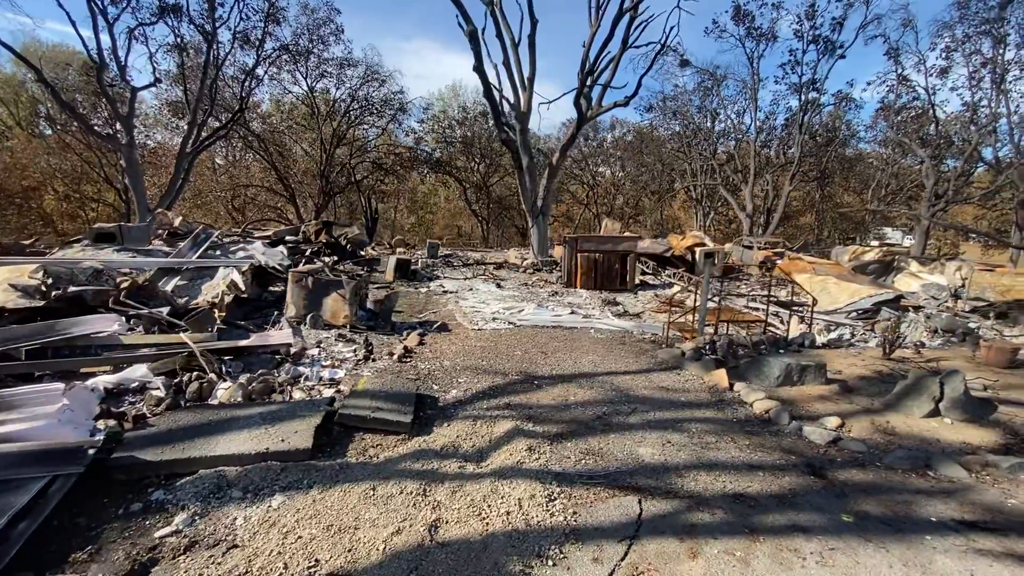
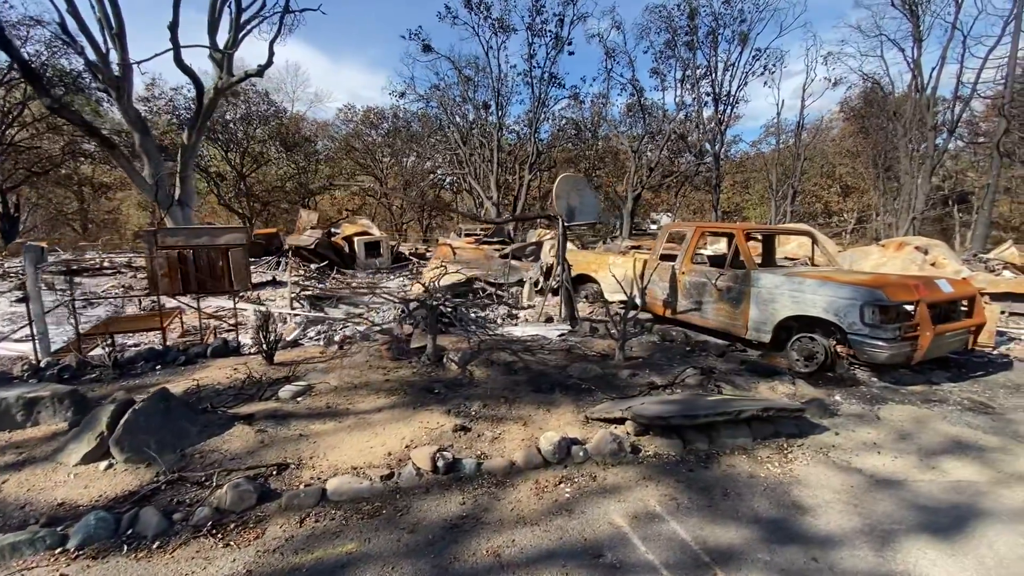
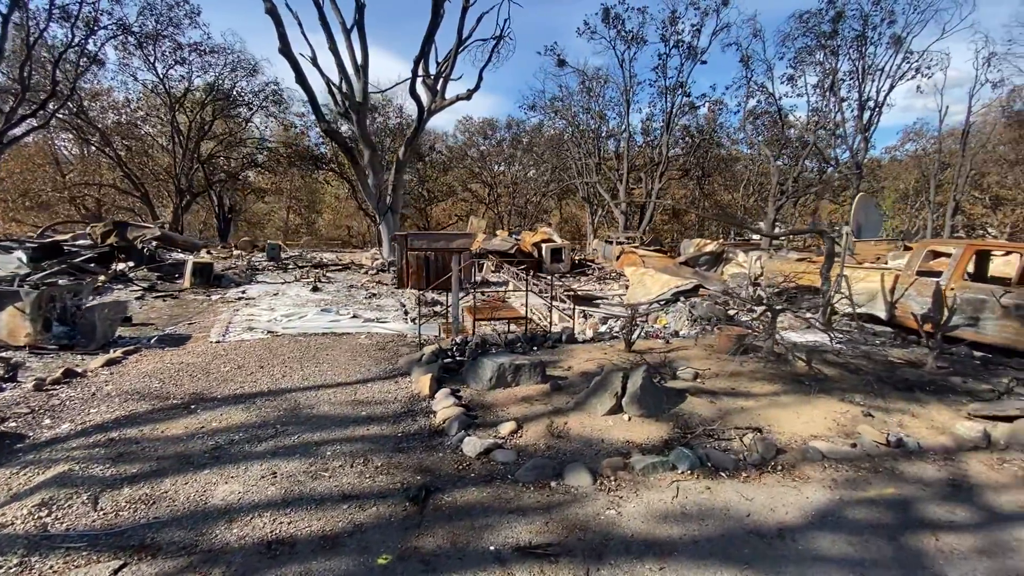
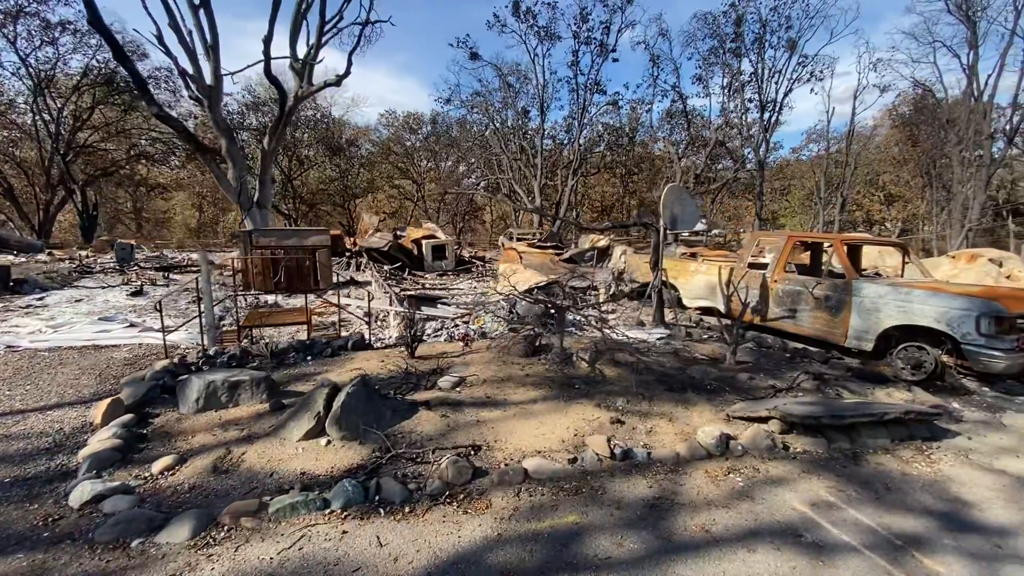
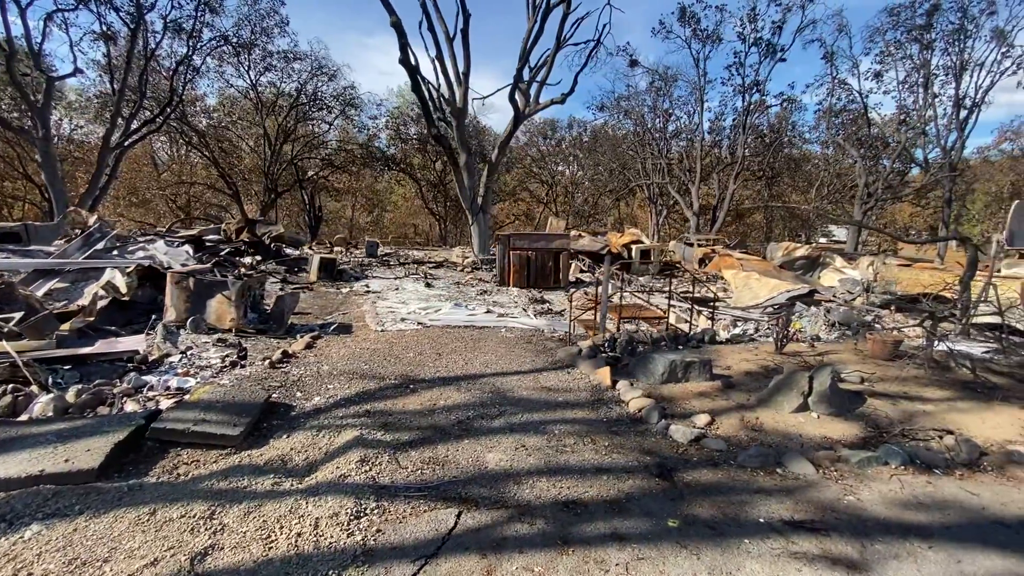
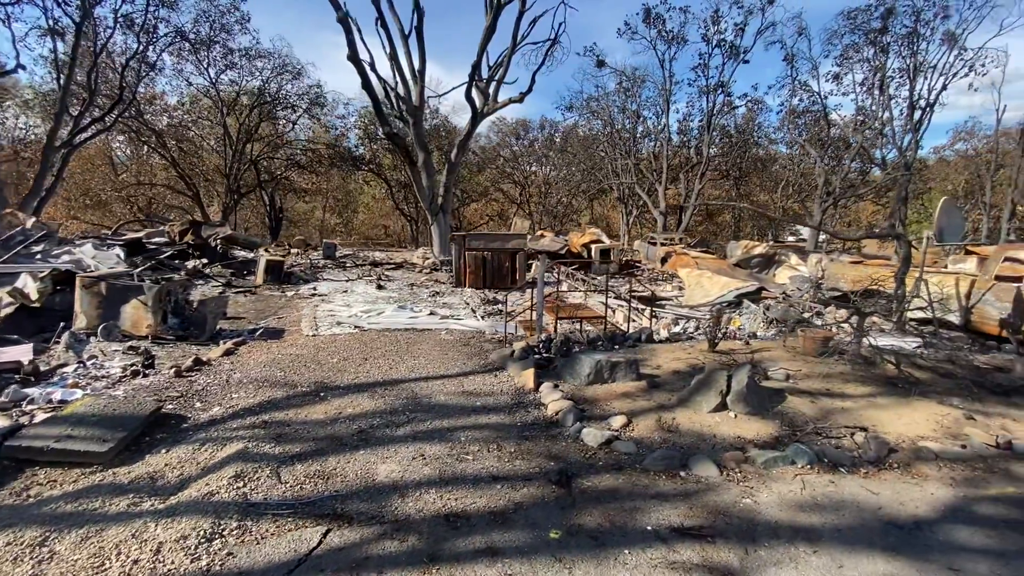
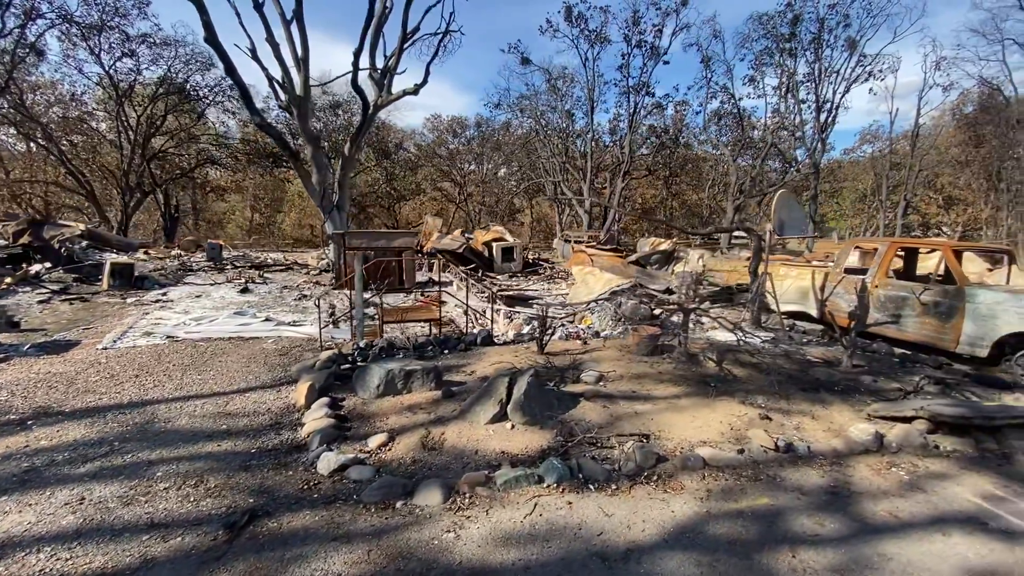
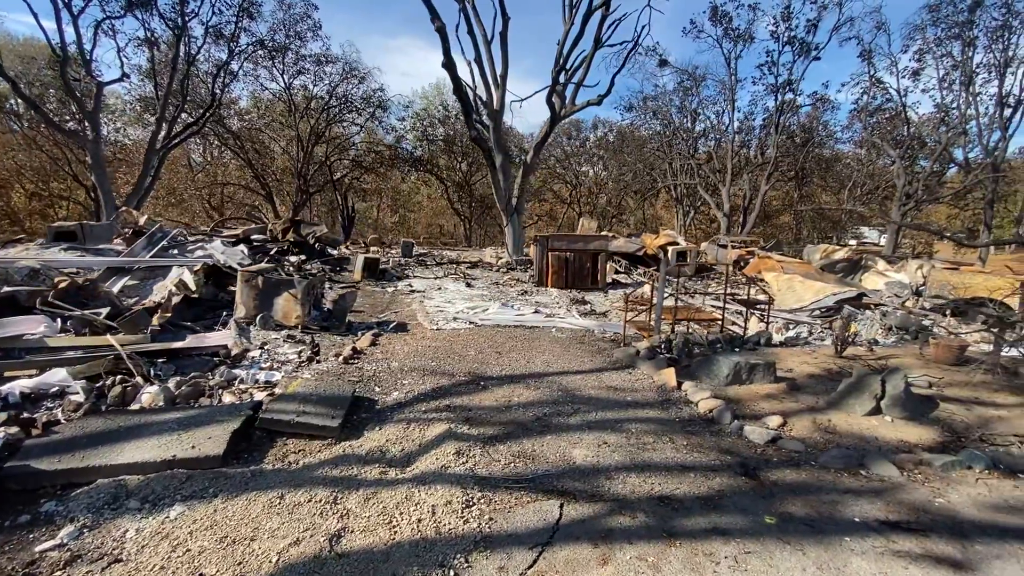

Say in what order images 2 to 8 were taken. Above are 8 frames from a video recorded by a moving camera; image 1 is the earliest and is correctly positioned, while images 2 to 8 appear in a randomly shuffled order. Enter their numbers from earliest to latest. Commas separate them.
8, 5, 6, 3, 7, 4, 2
